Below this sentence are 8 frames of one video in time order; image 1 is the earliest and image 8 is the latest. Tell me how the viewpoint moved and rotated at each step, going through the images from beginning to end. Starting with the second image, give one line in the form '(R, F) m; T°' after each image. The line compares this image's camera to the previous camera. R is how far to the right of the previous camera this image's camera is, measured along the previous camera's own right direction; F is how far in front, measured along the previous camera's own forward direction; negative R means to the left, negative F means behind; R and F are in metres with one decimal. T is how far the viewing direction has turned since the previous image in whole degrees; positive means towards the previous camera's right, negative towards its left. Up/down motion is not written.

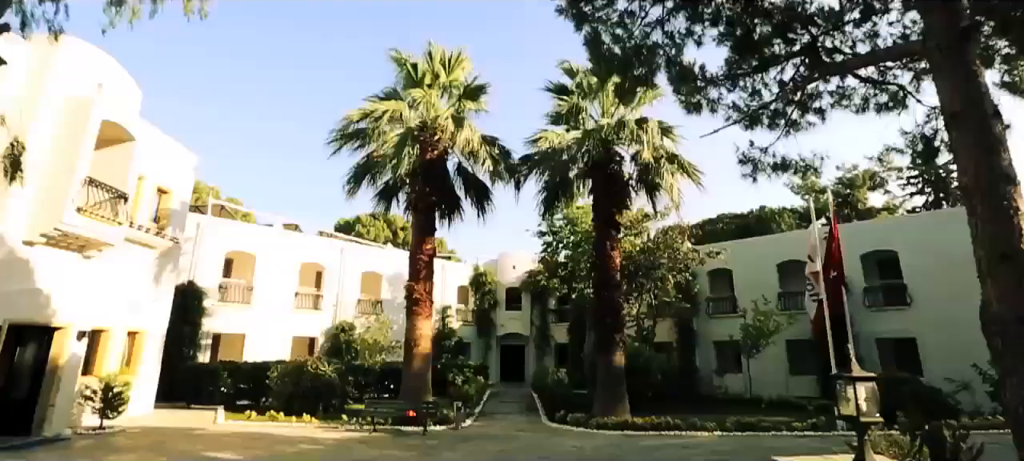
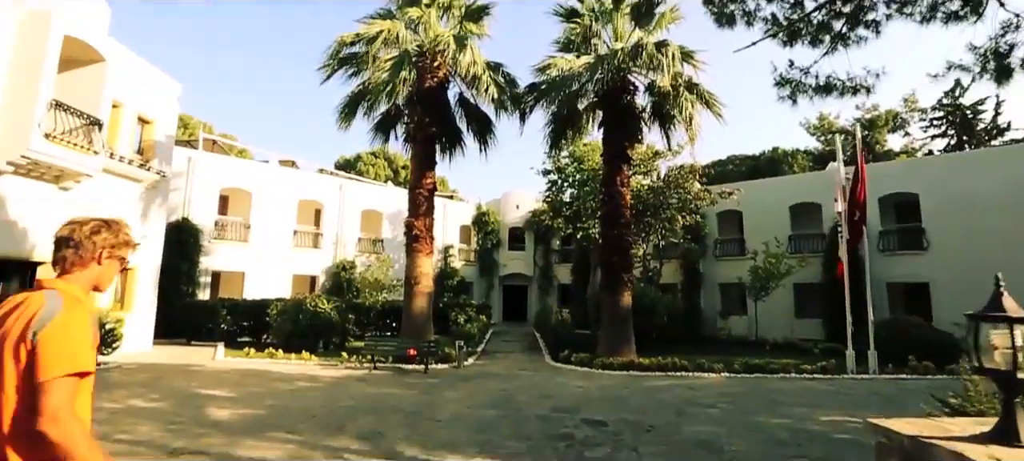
(-0.1, +0.9) m; 0°
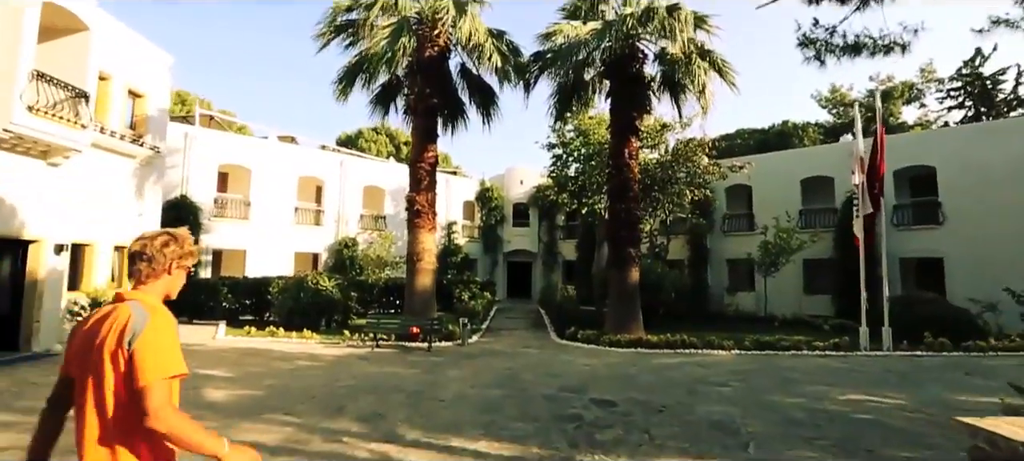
(0.0, +0.5) m; 0°
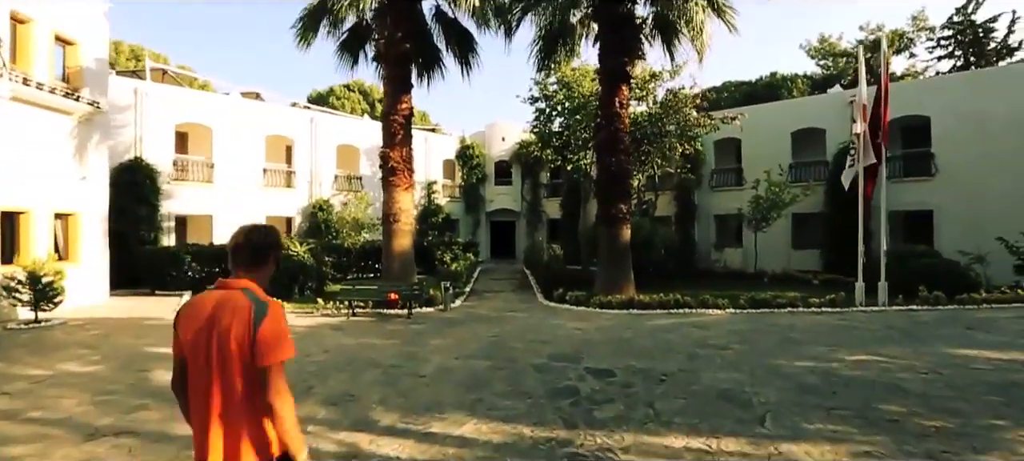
(0.0, +1.0) m; +2°
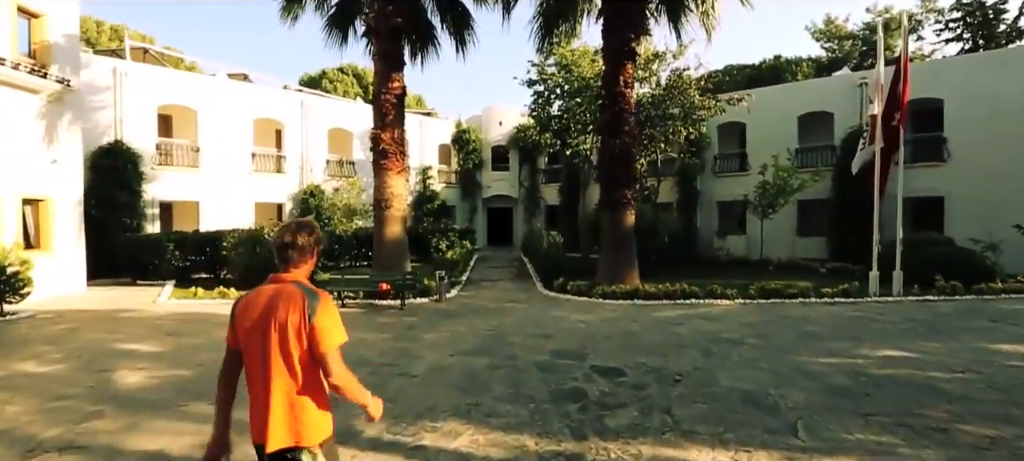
(-0.1, +0.7) m; 0°
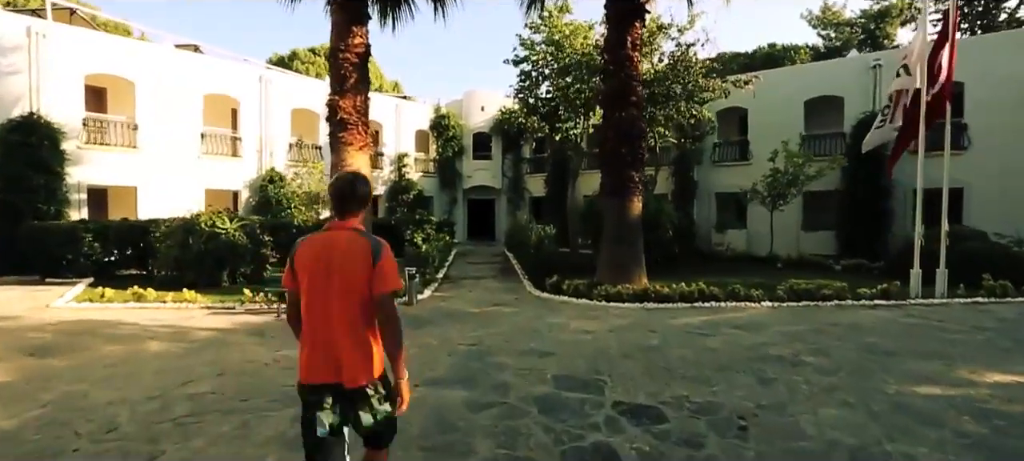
(-0.1, +2.3) m; +2°
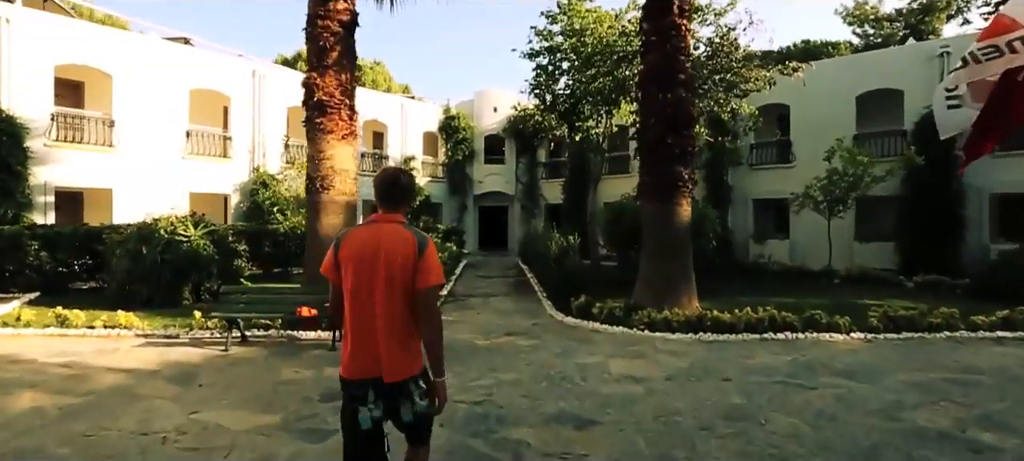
(-0.1, +2.3) m; -1°
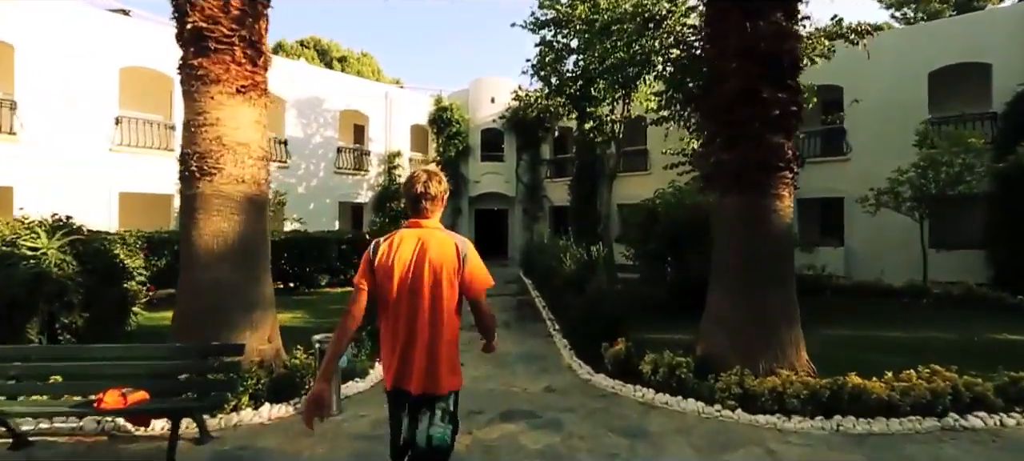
(0.0, +3.6) m; 0°
